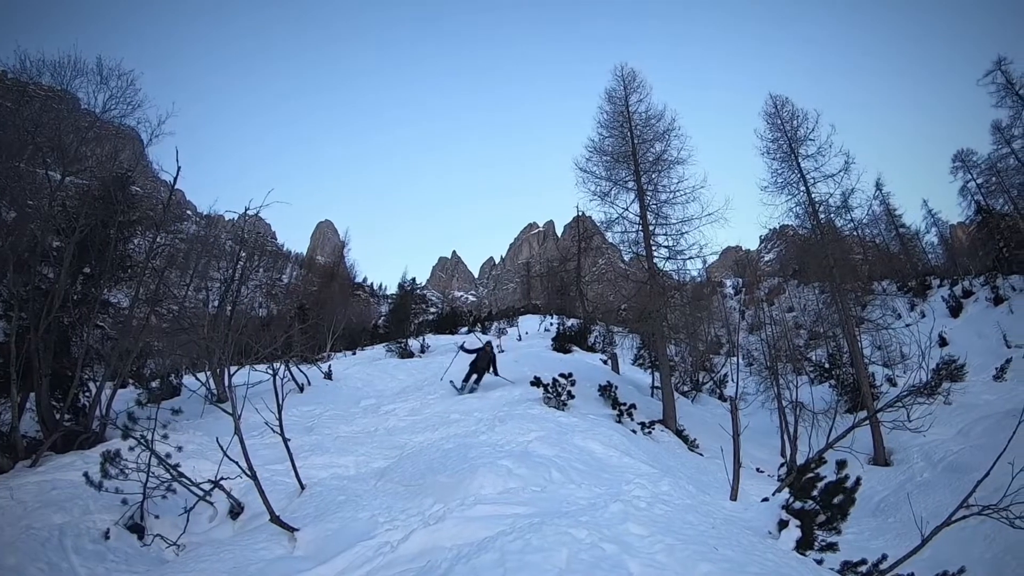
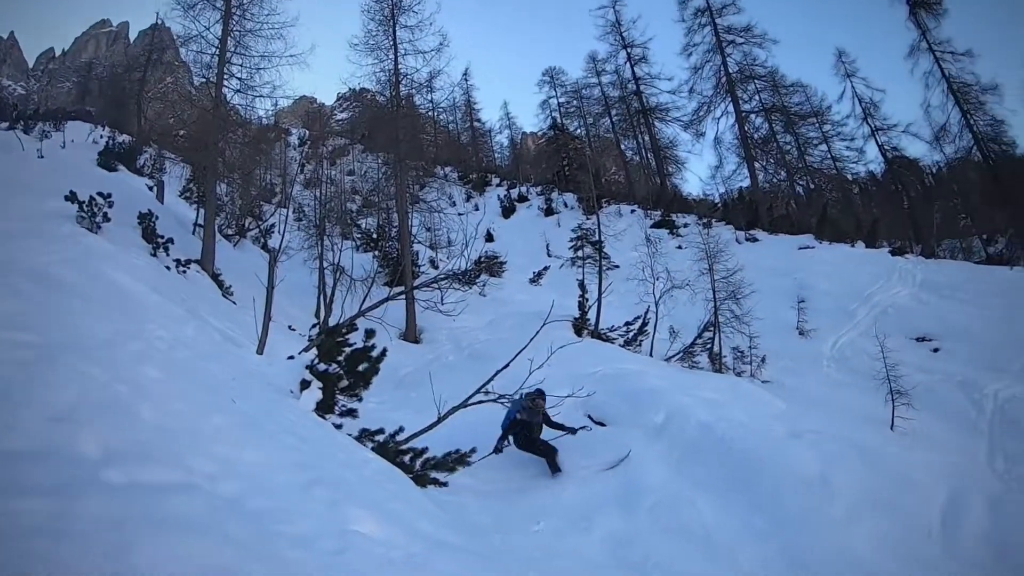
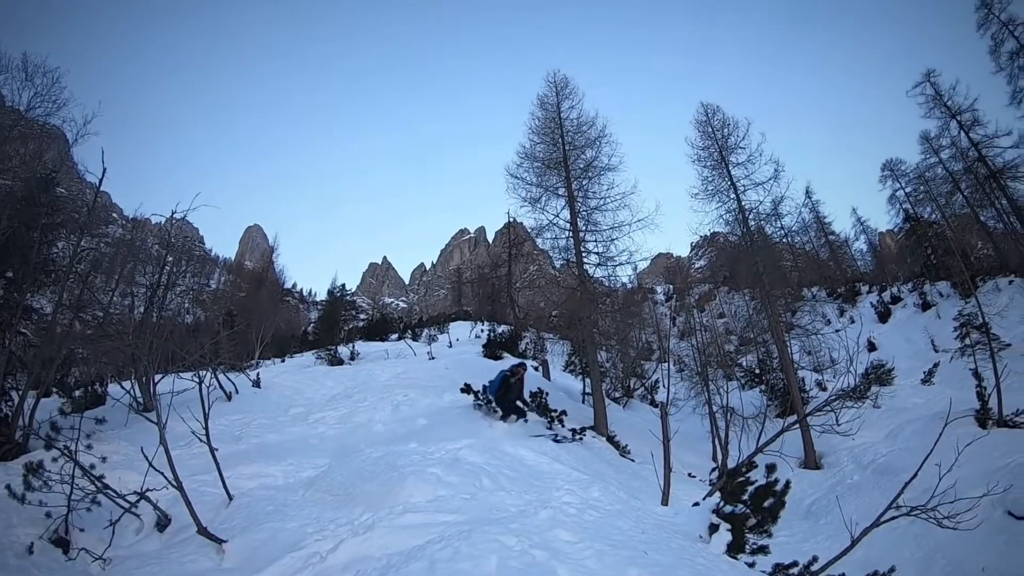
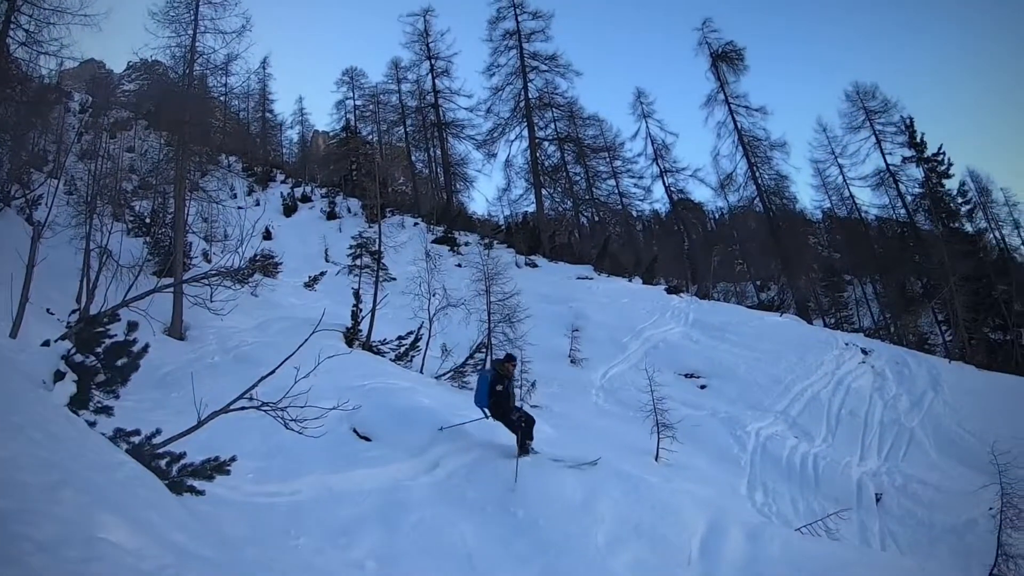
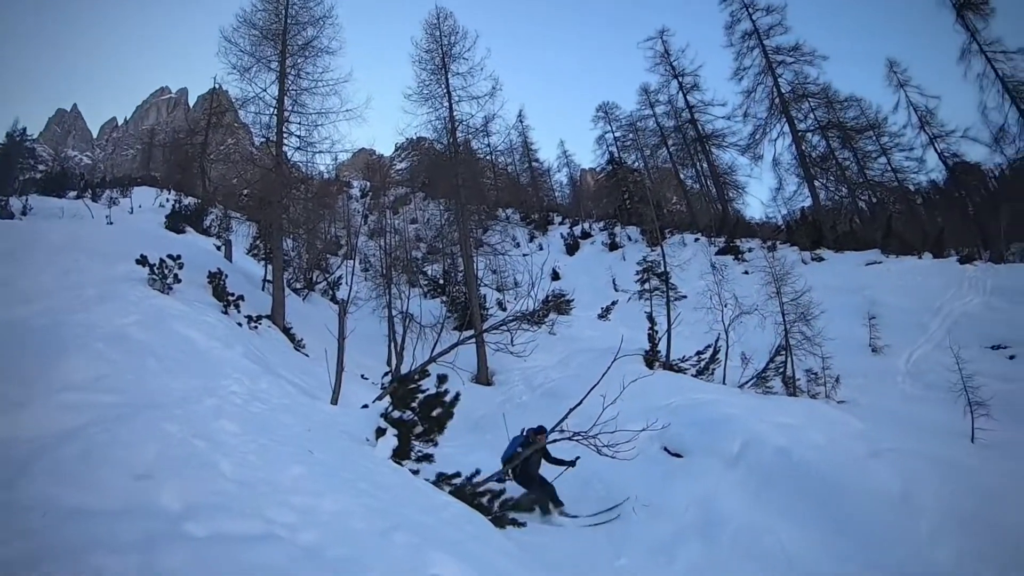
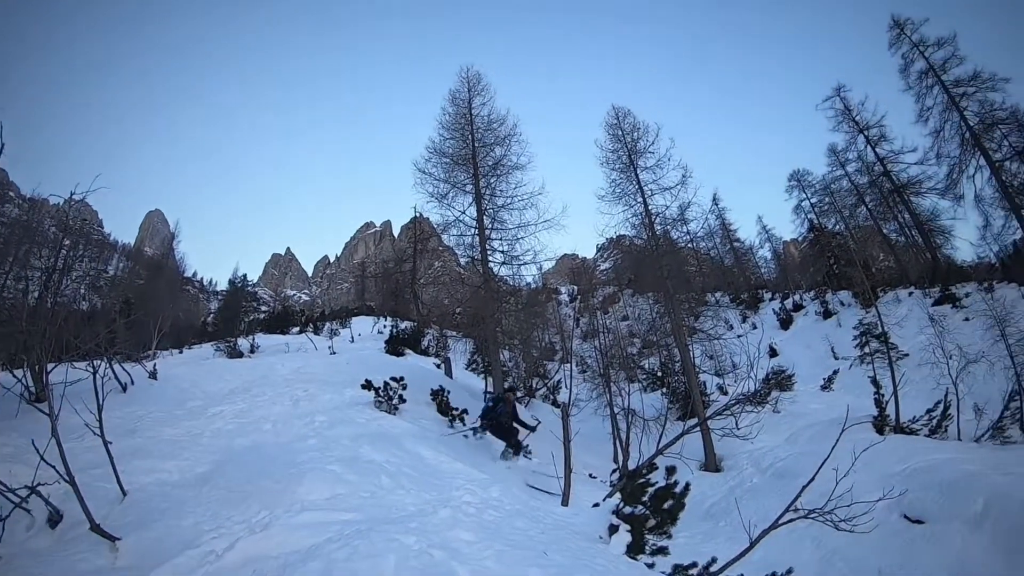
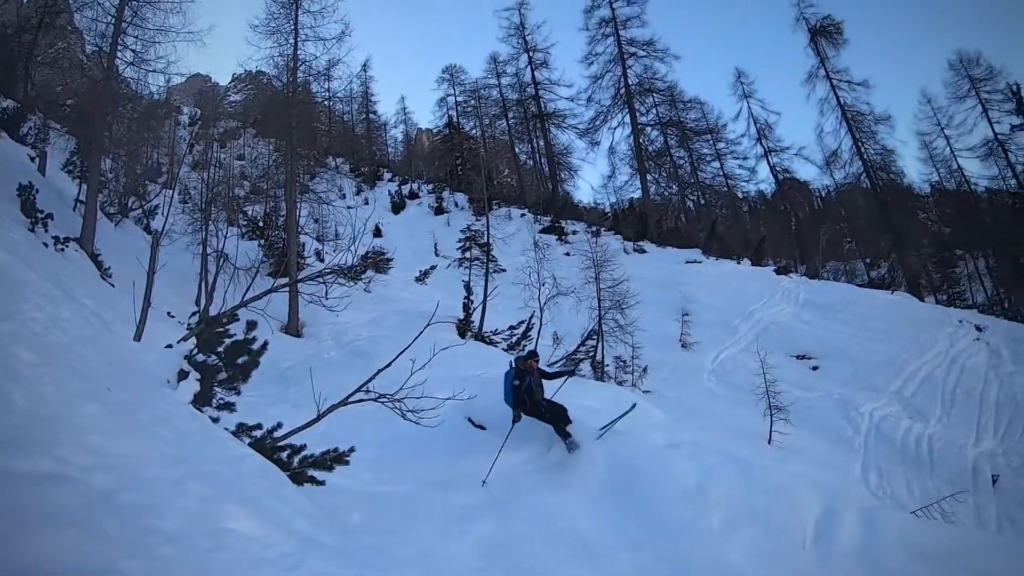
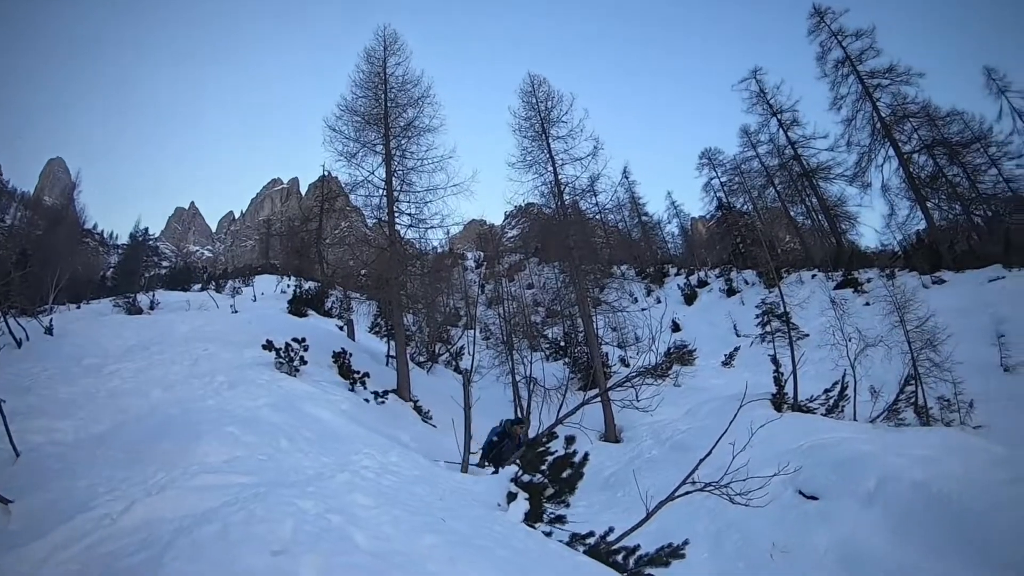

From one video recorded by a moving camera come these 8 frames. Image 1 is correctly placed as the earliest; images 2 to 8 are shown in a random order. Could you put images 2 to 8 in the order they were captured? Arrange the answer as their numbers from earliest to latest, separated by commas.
3, 6, 8, 5, 2, 7, 4
